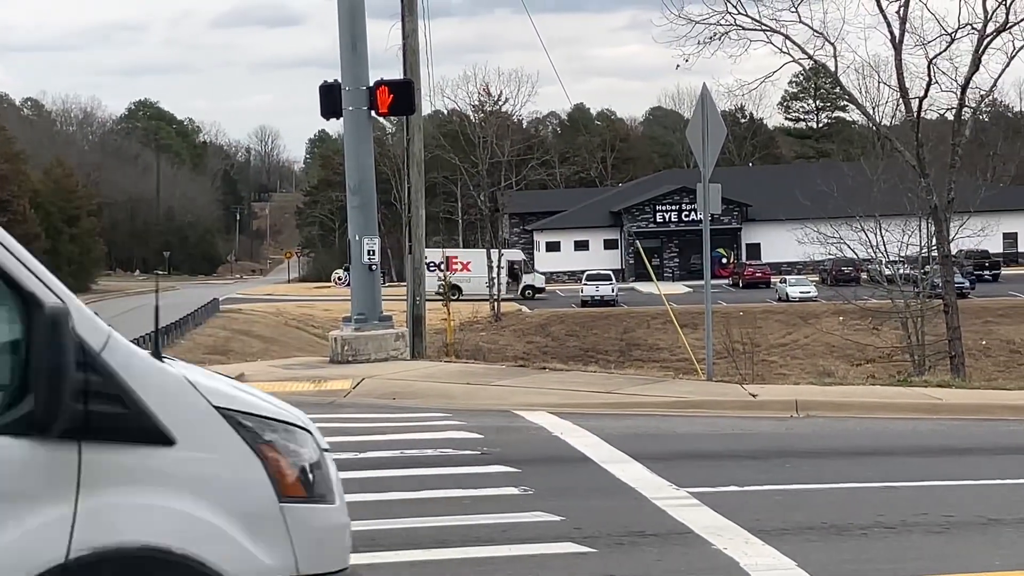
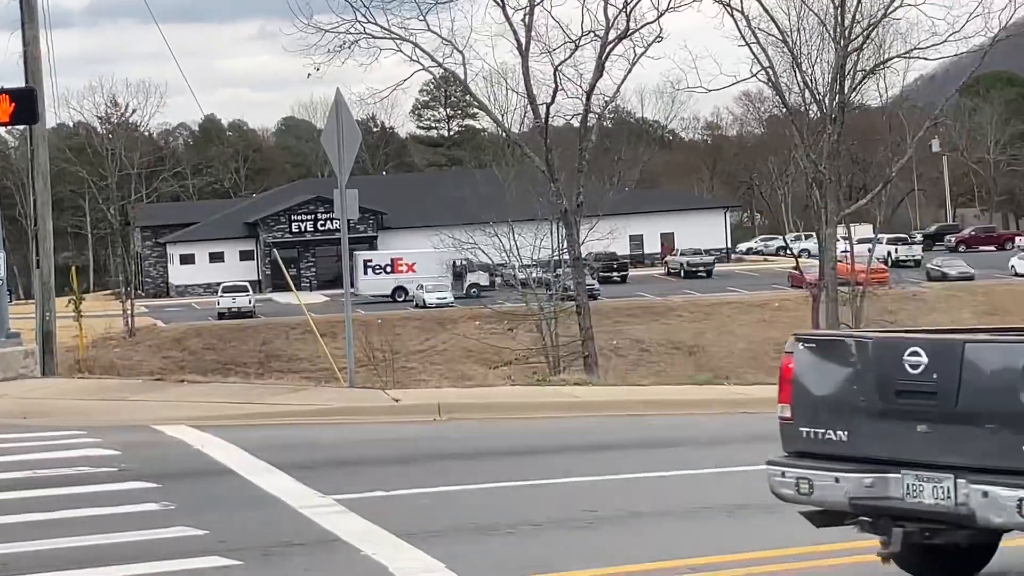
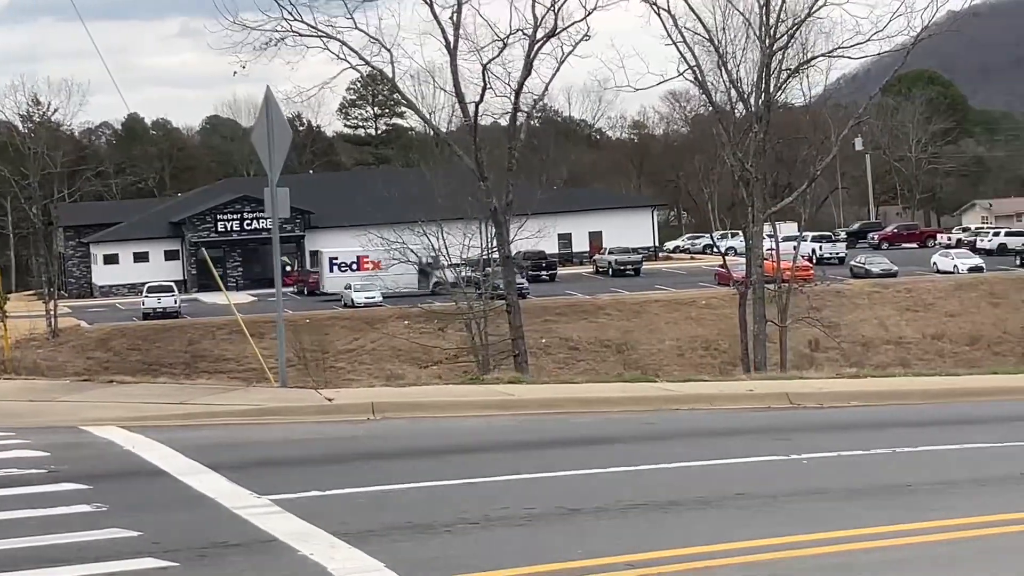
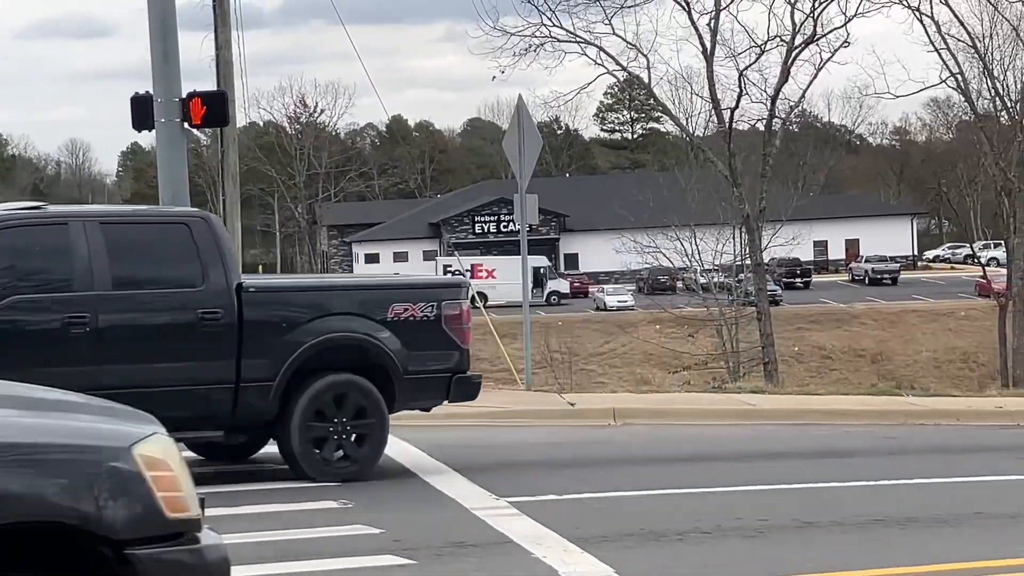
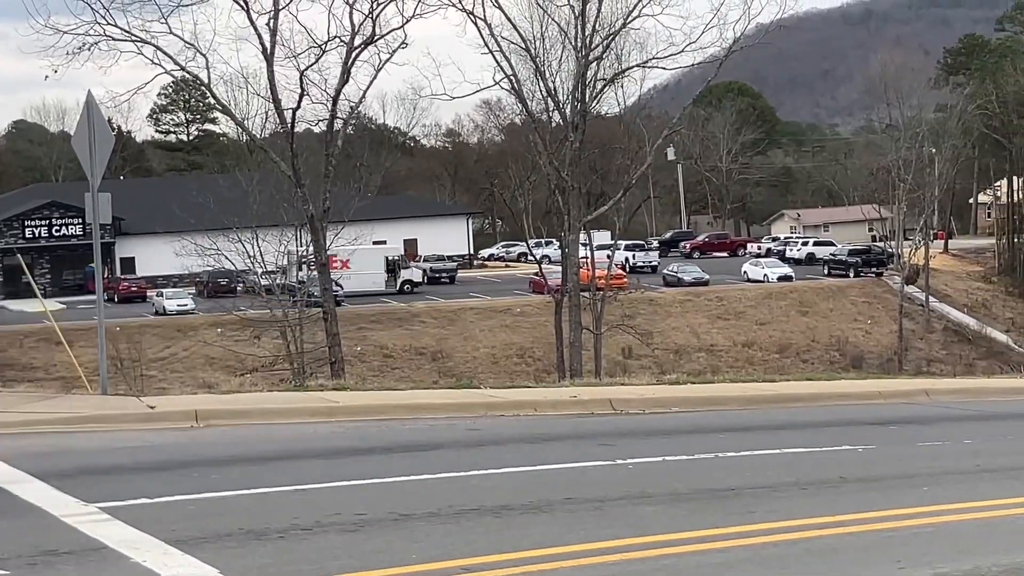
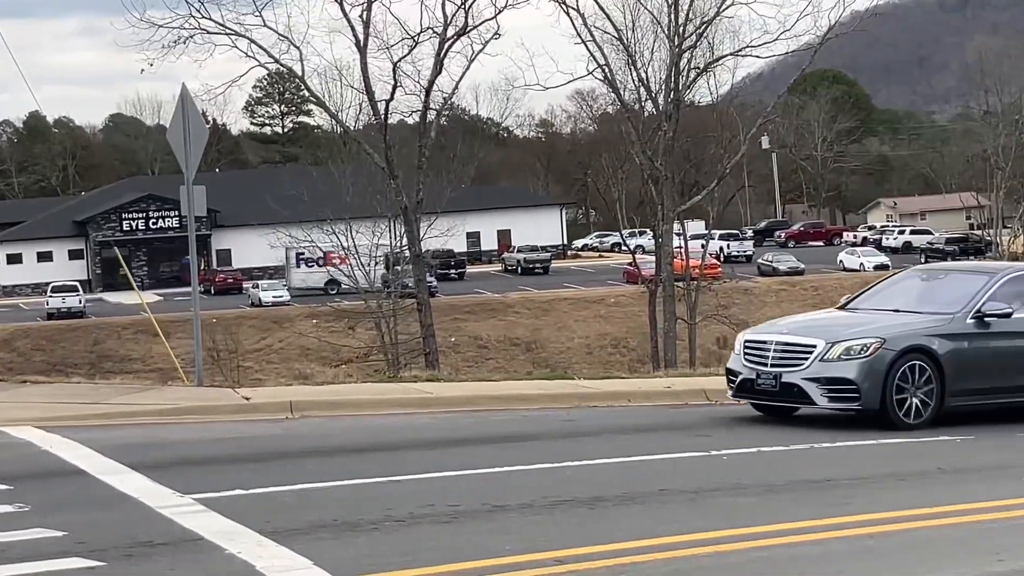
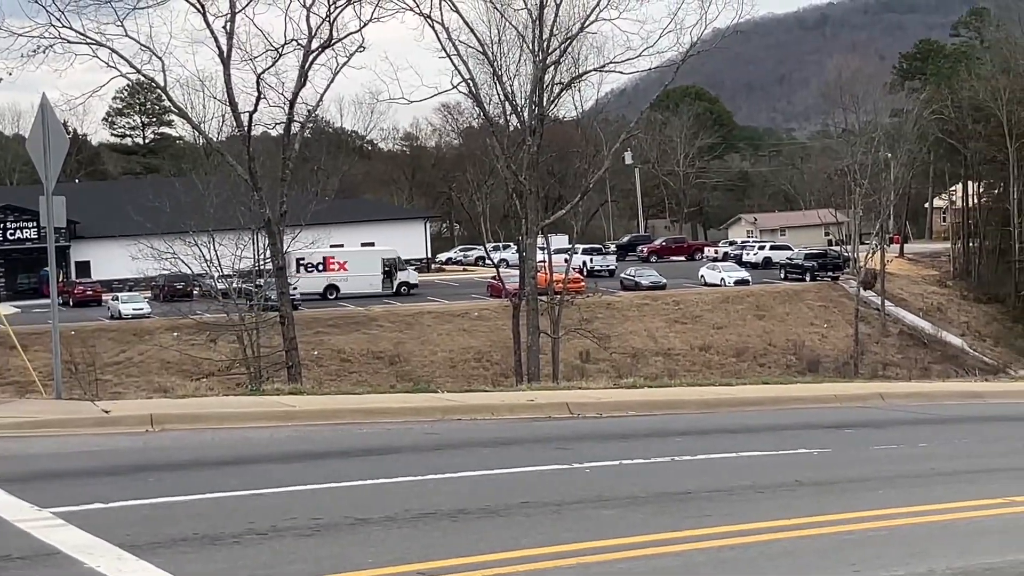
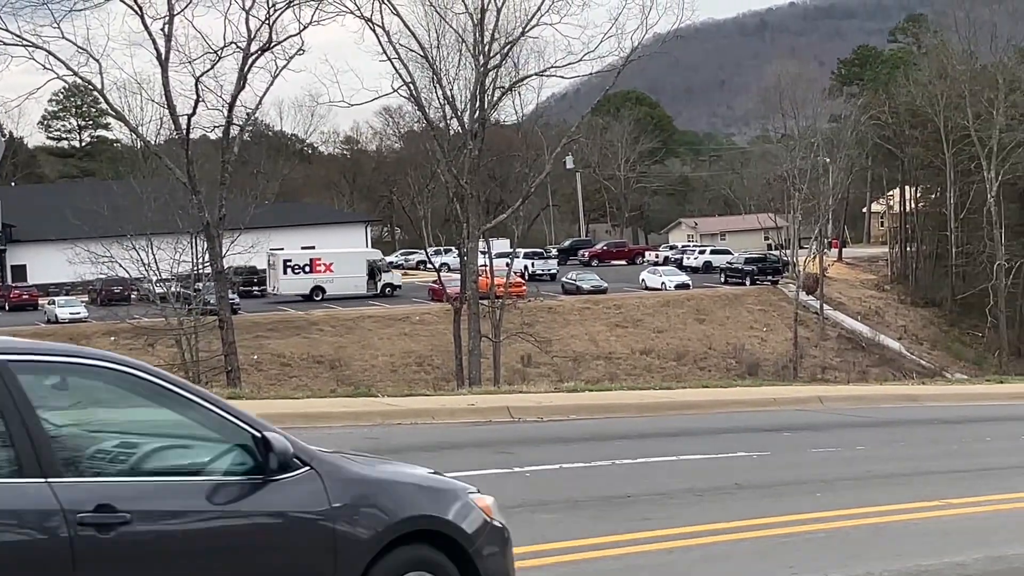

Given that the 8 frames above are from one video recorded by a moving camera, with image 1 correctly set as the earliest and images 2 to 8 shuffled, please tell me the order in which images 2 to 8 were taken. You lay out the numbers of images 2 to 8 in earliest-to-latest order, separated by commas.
4, 2, 3, 6, 5, 7, 8
